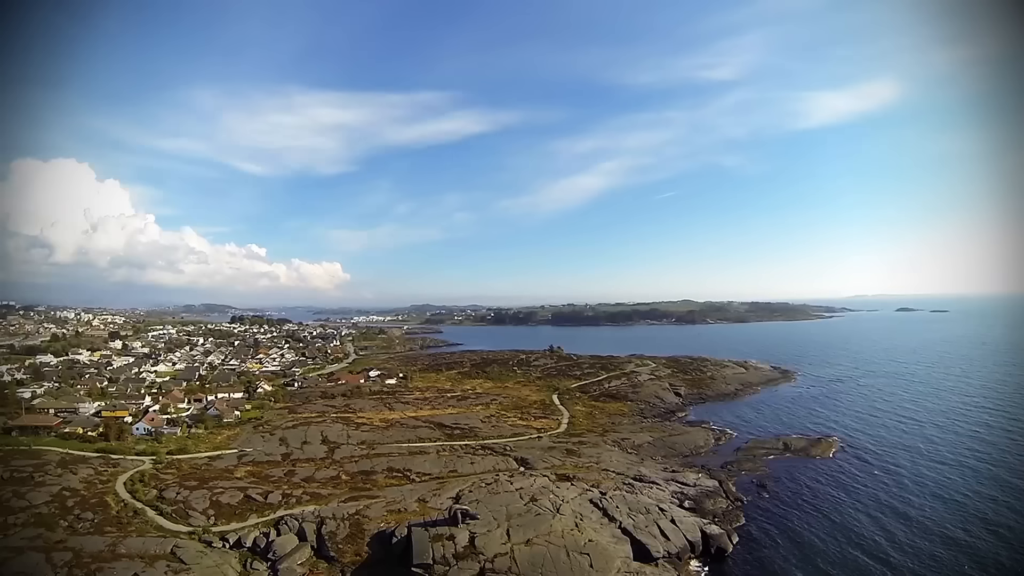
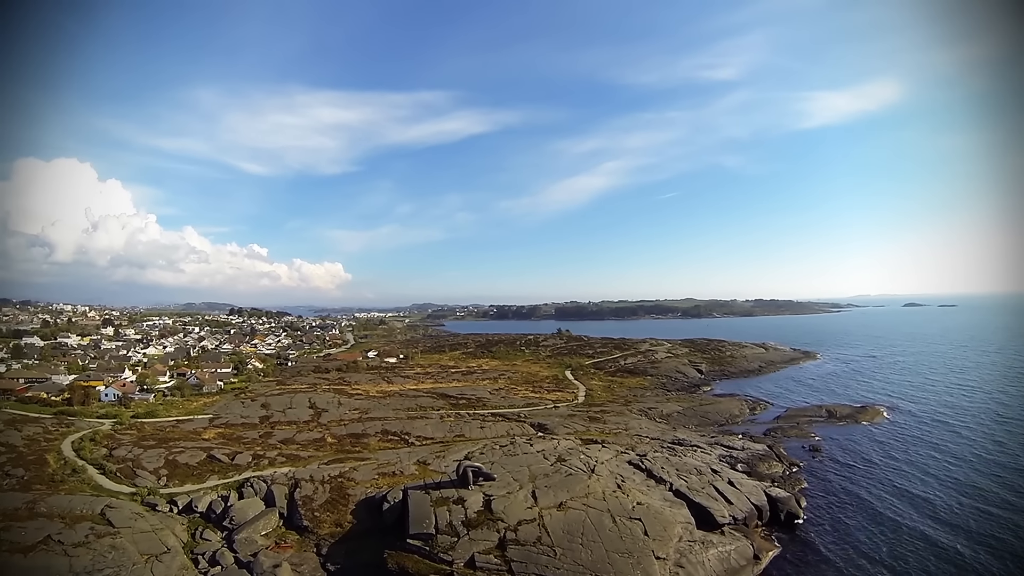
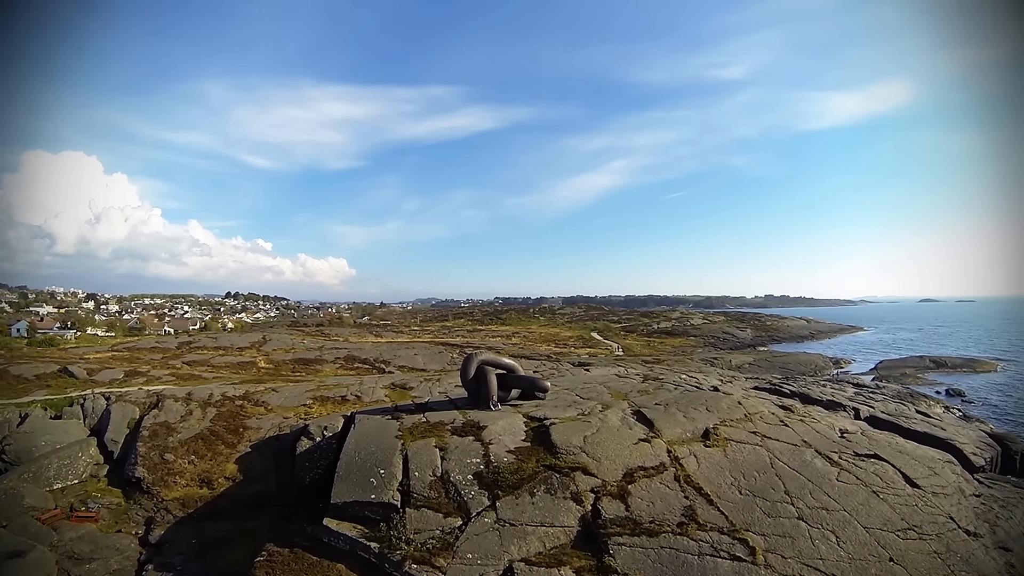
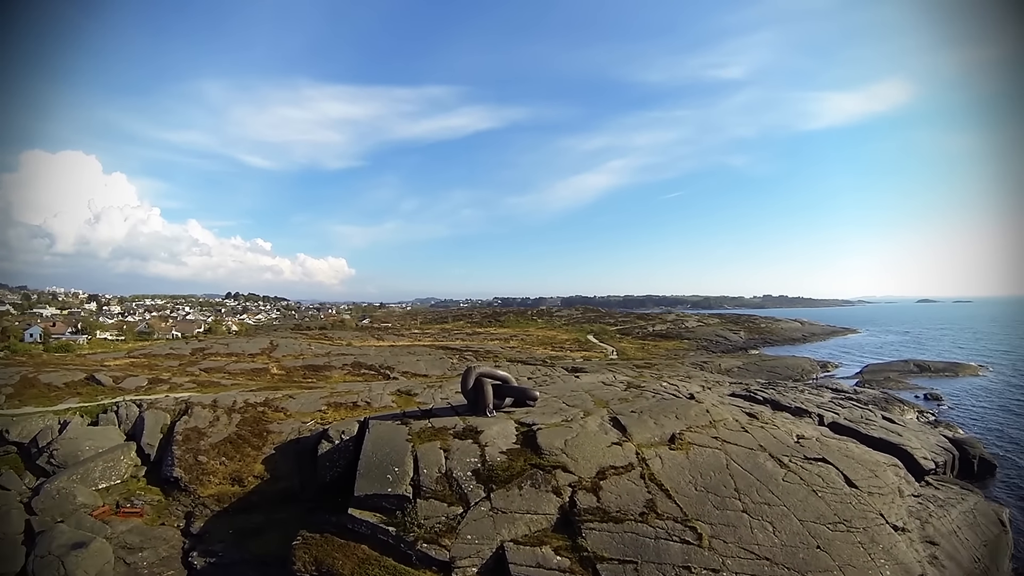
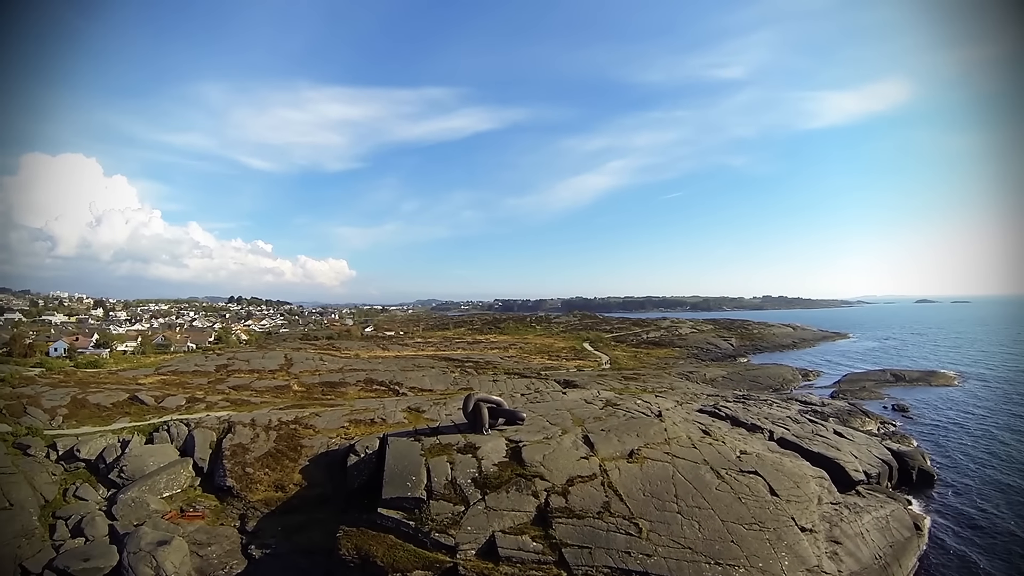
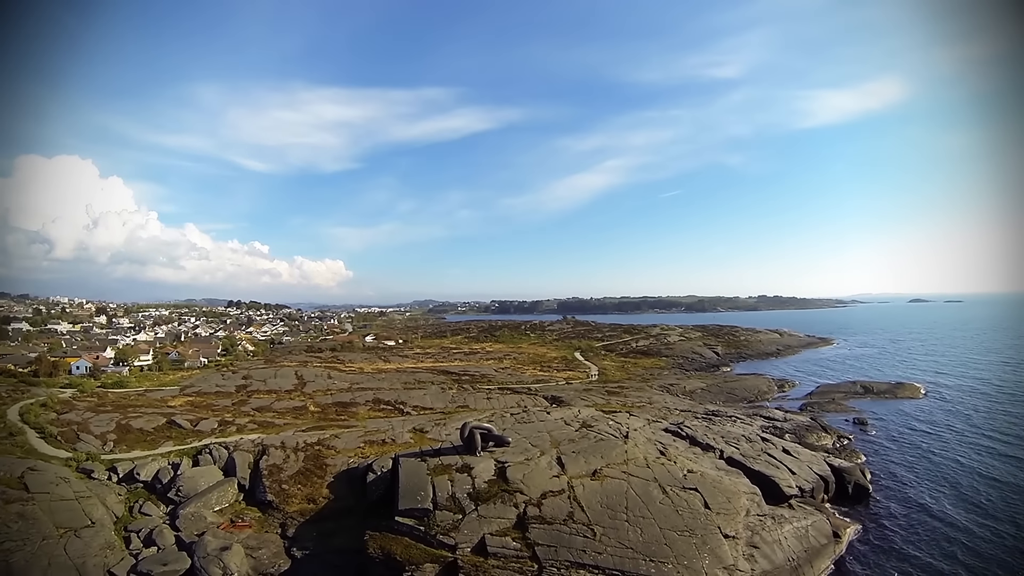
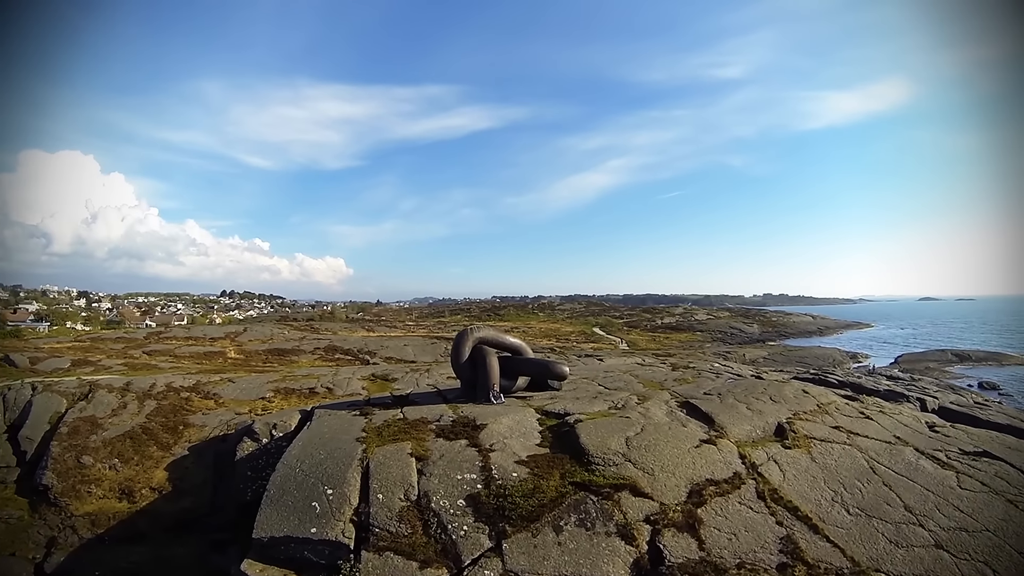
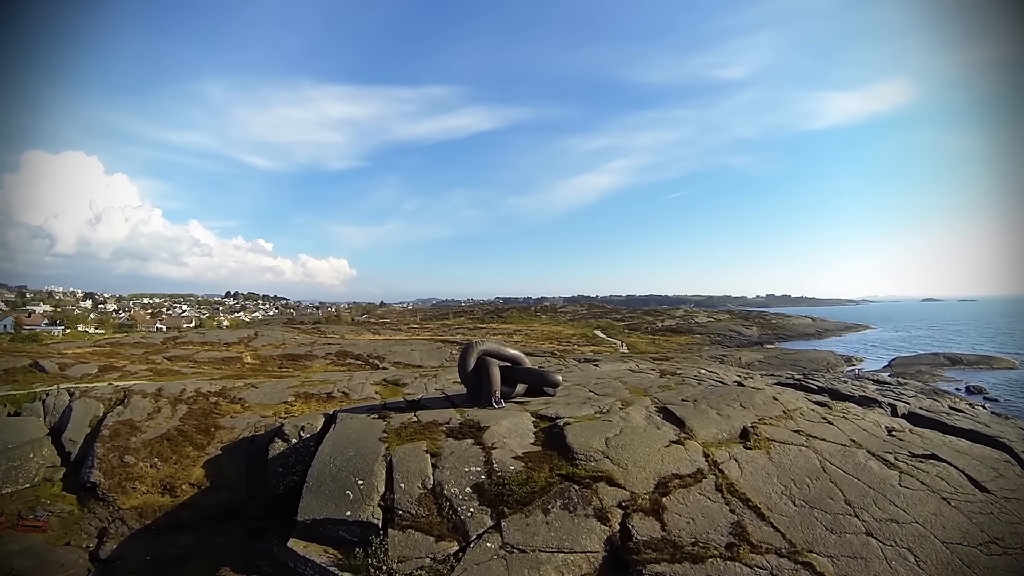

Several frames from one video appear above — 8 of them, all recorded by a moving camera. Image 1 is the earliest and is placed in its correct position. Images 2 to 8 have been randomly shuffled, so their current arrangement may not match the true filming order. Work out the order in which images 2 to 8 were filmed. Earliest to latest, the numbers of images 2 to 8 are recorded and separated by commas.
2, 6, 5, 4, 3, 8, 7
